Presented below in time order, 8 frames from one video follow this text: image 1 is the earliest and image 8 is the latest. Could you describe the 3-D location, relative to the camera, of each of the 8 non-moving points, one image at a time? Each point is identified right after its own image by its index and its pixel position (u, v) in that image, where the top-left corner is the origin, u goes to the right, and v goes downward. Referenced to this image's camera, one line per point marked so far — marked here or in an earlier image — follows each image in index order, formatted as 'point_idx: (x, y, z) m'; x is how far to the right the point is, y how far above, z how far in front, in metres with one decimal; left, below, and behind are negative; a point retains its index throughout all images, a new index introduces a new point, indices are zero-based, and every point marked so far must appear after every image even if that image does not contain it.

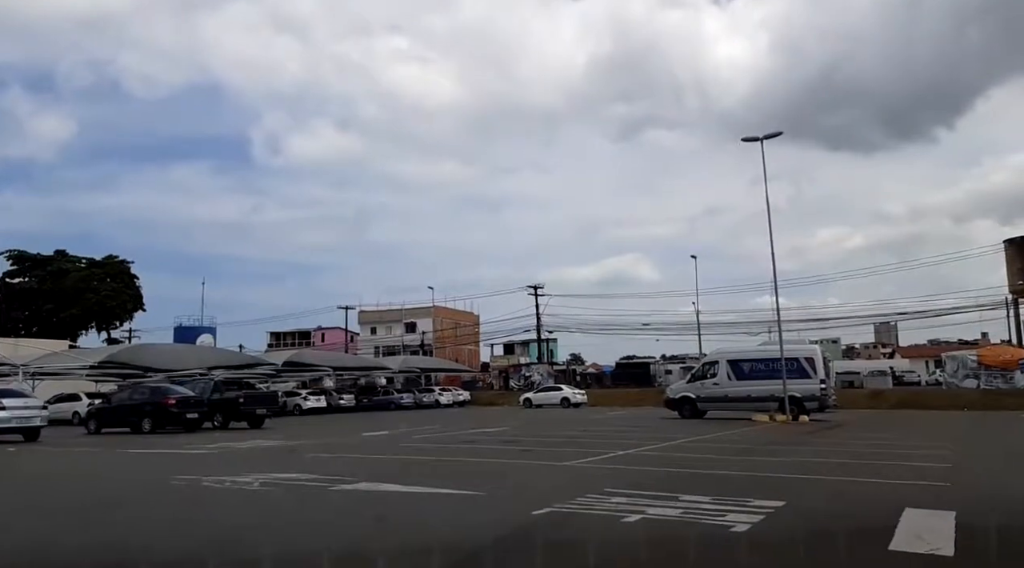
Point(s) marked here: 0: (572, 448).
0: (+1.3, -3.5, +18.1) m
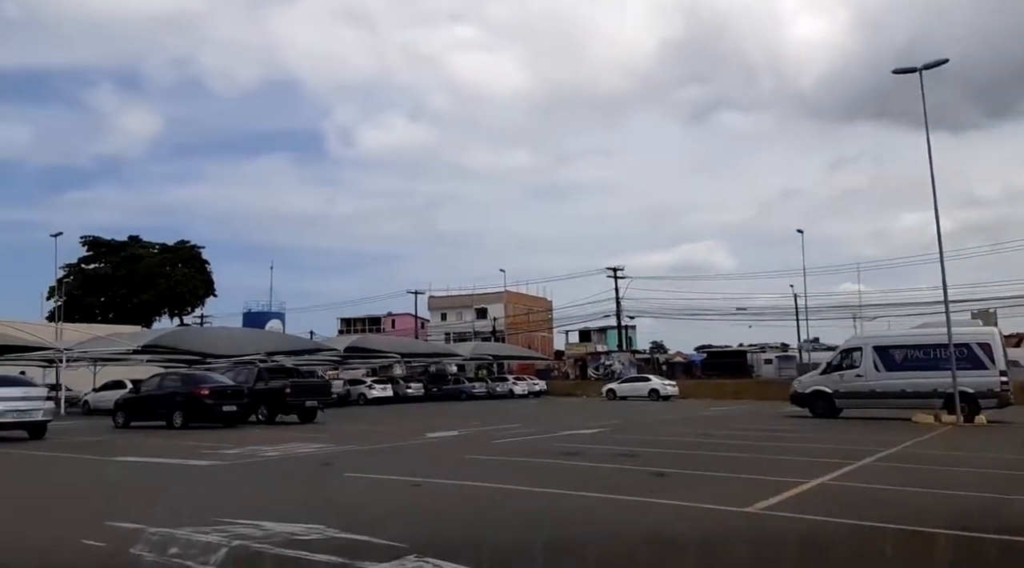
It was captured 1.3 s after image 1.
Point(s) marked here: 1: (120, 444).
0: (+3.1, -2.8, +13.2) m
1: (-9.1, -3.7, +19.8) m
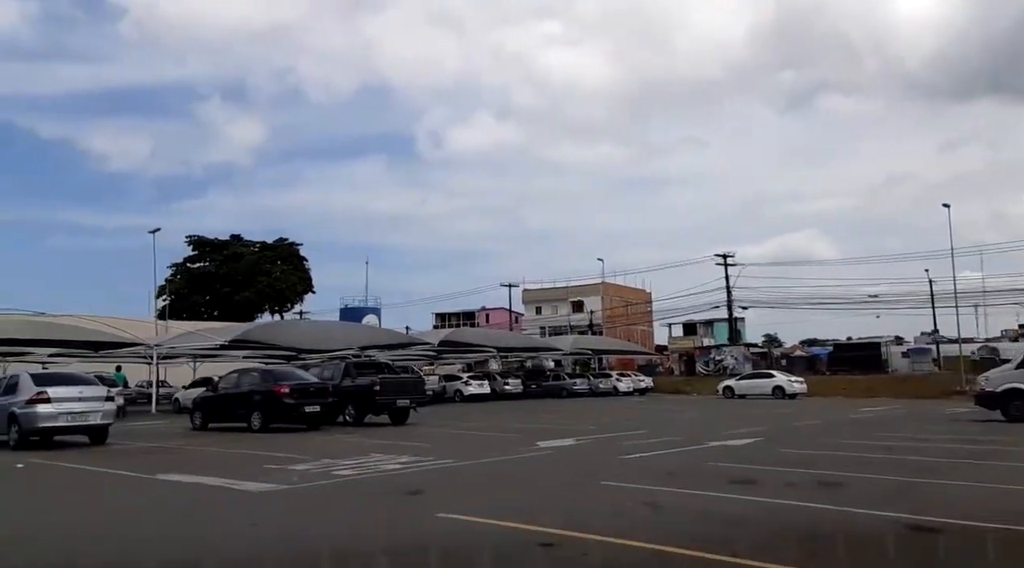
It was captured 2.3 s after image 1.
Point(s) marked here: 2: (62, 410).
0: (+4.8, -2.4, +9.5) m
1: (-6.6, -3.3, +17.3) m
2: (-8.7, -2.4, +16.6) m
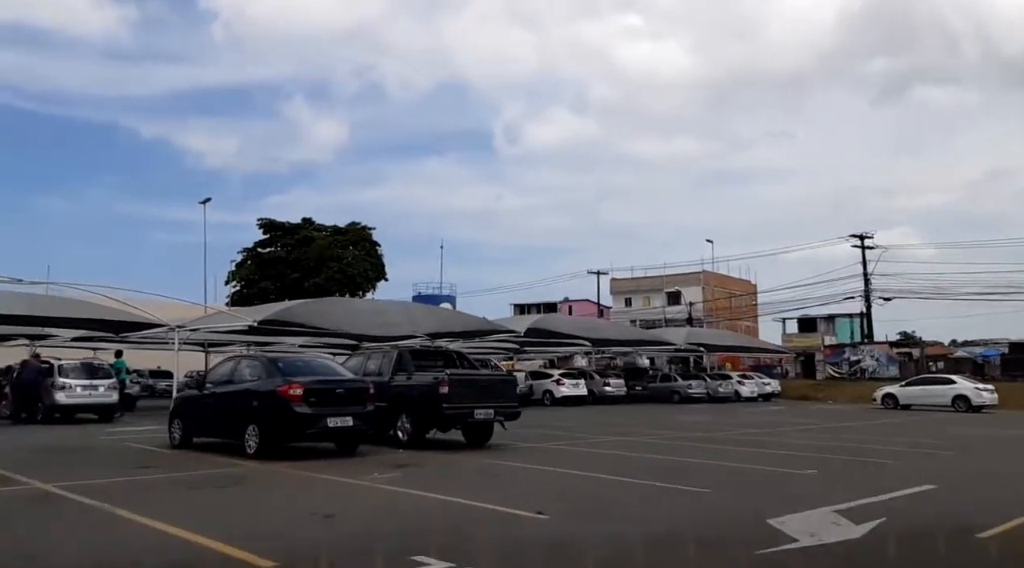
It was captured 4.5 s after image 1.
0: (+6.0, -1.6, +1.0) m
1: (-4.6, -2.4, +9.7) m
2: (-6.8, -1.5, +9.2) m
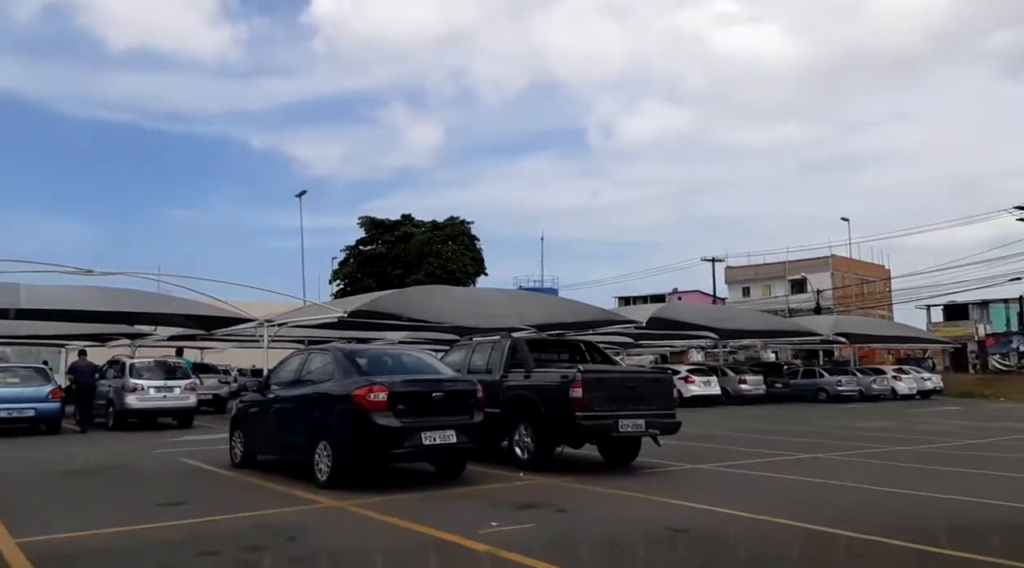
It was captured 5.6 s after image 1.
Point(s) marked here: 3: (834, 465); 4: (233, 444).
0: (+6.4, -1.1, -3.5) m
1: (-3.2, -2.1, +6.4) m
2: (-5.4, -1.2, +6.2) m
3: (+5.2, -2.8, +13.7) m
4: (-4.1, -2.3, +12.5) m
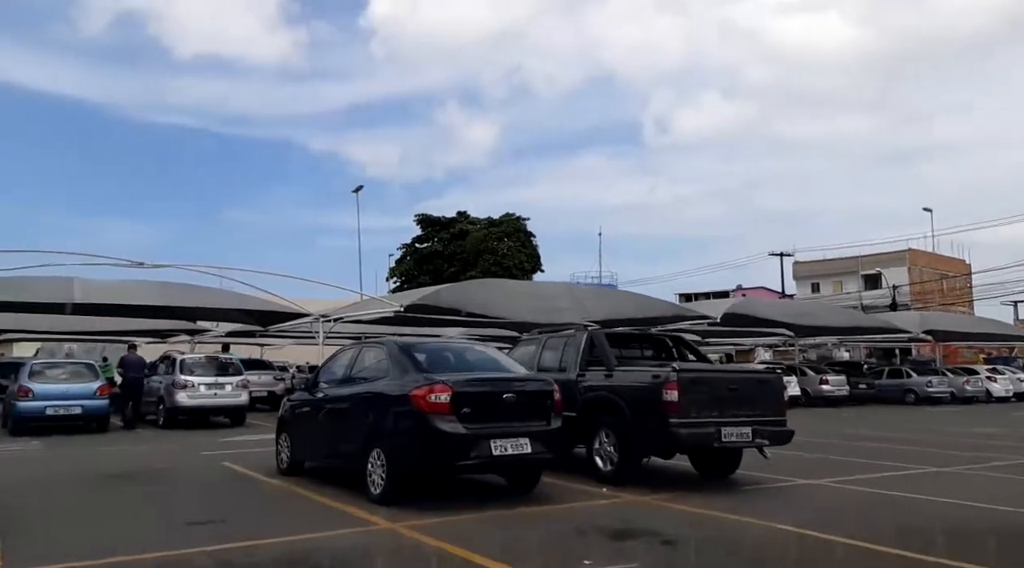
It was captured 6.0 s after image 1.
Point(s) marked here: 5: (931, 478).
0: (+6.3, -1.0, -5.3) m
1: (-2.5, -1.9, +5.2) m
2: (-4.8, -1.0, +5.1) m
3: (+6.3, -2.6, +11.9) m
4: (-3.1, -2.2, +11.3) m
5: (+5.7, -2.6, +11.6) m
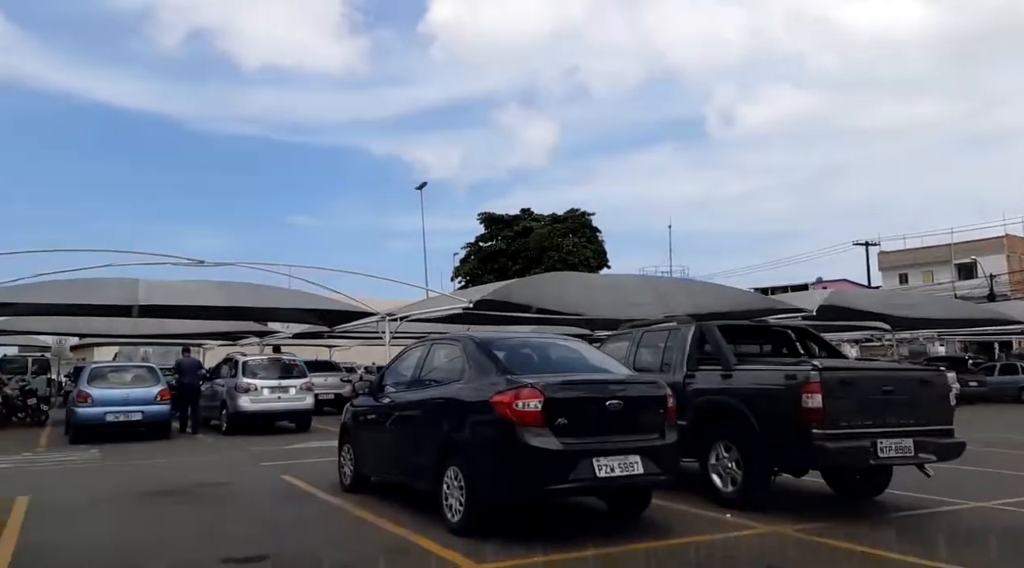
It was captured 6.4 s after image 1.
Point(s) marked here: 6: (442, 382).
0: (+6.1, -0.7, -7.3) m
1: (-1.9, -1.8, +3.9) m
2: (-4.3, -1.0, +3.9) m
3: (+7.4, -2.4, +9.9) m
4: (-2.0, -2.1, +10.0) m
5: (+6.8, -2.3, +9.6) m
6: (-0.7, -0.9, +8.1) m
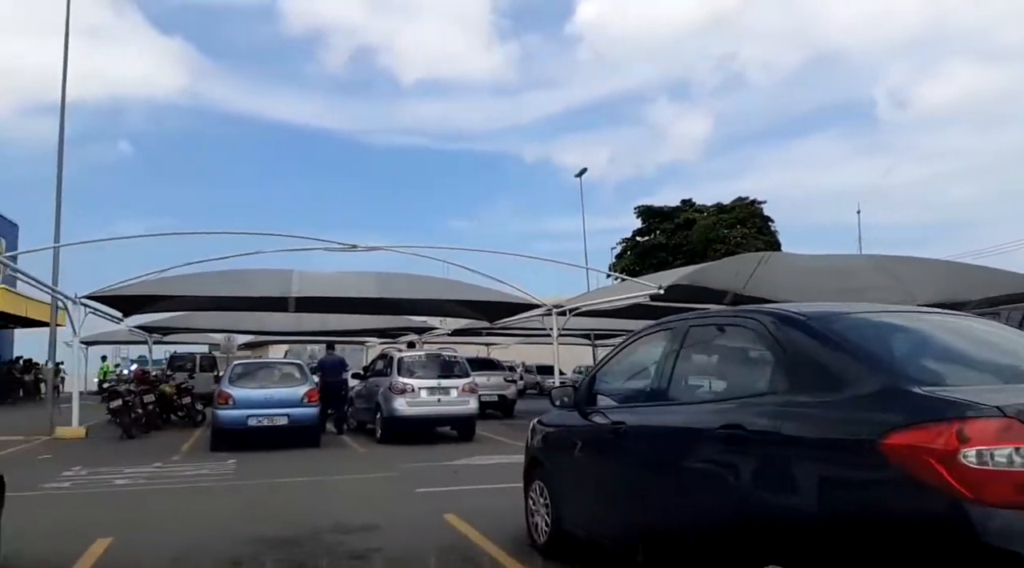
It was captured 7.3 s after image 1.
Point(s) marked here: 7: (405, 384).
0: (+5.0, -0.3, -11.8) m
1: (-0.9, -1.5, +0.7) m
2: (-3.2, -0.7, +1.2) m
3: (+9.4, -1.9, +4.9) m
4: (+0.1, -1.7, +6.7) m
5: (+8.8, -1.9, +4.7) m
6: (+1.1, -0.6, +4.6) m
7: (-2.1, -1.9, +16.6) m
